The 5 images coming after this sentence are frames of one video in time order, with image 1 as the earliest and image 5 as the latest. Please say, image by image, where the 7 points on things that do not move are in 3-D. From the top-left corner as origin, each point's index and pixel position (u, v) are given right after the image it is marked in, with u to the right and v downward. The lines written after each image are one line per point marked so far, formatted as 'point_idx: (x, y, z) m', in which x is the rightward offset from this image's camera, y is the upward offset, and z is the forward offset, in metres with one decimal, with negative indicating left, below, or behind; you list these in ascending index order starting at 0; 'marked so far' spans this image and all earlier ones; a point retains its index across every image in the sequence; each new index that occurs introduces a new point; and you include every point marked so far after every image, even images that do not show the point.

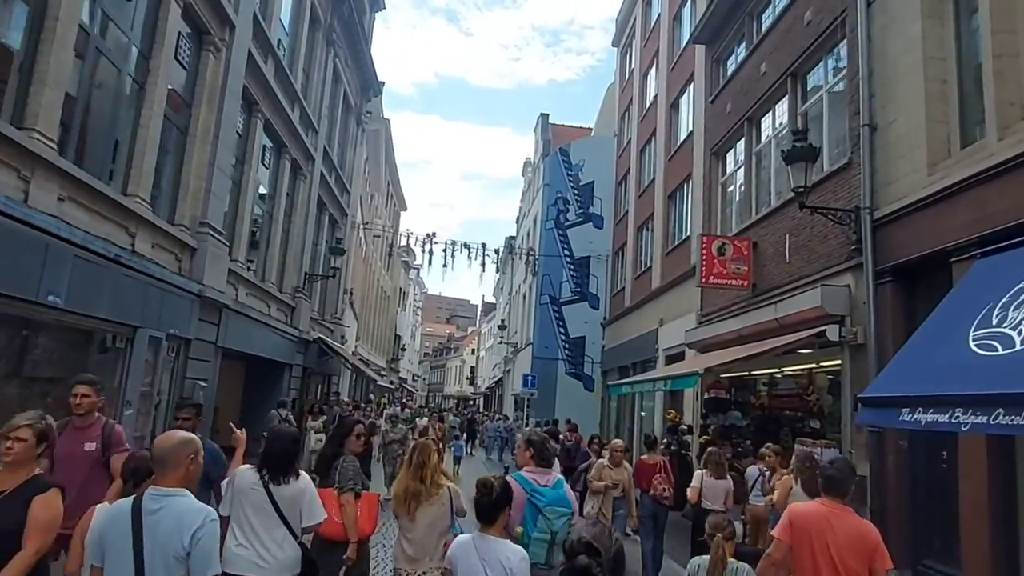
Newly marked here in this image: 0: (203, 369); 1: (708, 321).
0: (-6.6, -1.7, +12.1) m
1: (+5.3, -0.8, +14.9) m
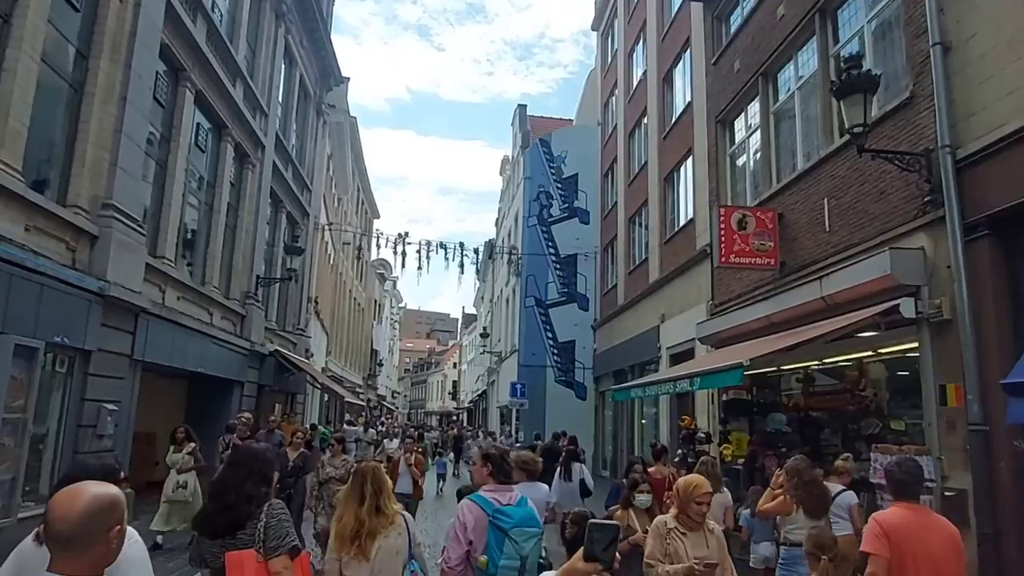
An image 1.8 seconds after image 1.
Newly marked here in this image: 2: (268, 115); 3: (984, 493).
0: (-6.8, -1.7, +9.7) m
1: (+4.9, -0.5, +12.9) m
2: (-7.6, +5.4, +17.6) m
3: (+5.3, -2.3, +6.3) m
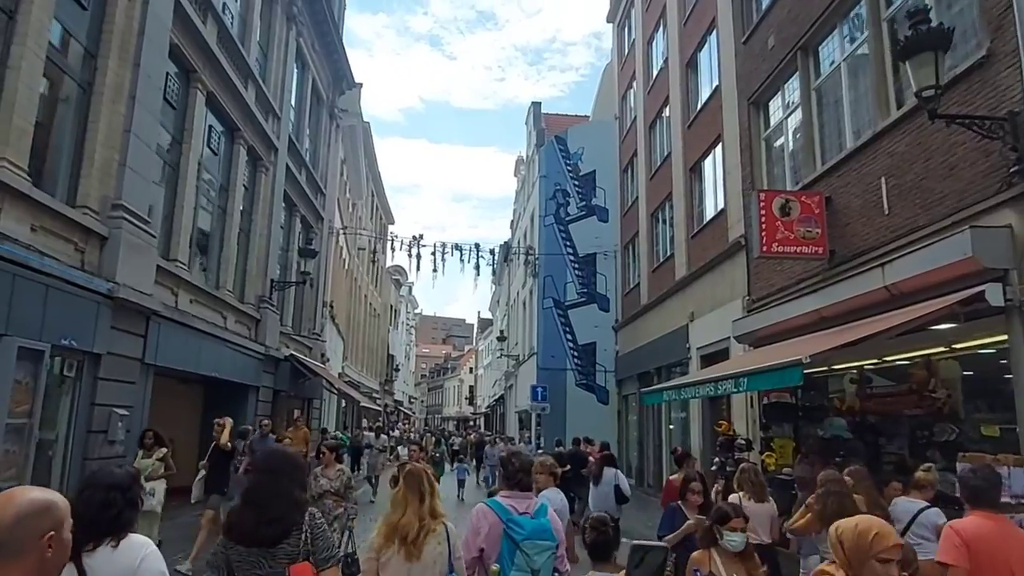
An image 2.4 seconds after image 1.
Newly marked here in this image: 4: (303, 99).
0: (-6.4, -1.7, +9.4) m
1: (+5.4, -0.4, +12.3) m
2: (-7.1, +5.3, +17.4) m
3: (+5.6, -2.1, +5.6) m
4: (-7.4, +6.6, +19.9) m
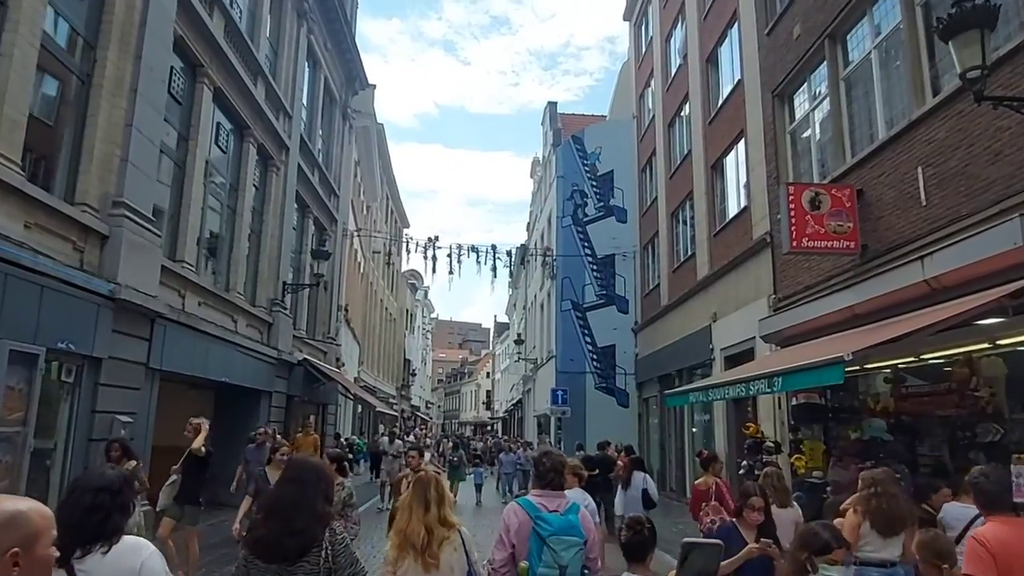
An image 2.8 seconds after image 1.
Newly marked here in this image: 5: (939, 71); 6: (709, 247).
0: (-6.1, -1.8, +9.0) m
1: (+5.7, -0.3, +11.6) m
2: (-6.6, +5.2, +17.1) m
3: (+5.8, -2.0, +4.9) m
4: (-6.8, +6.5, +19.6) m
5: (+6.5, +3.3, +8.5) m
6: (+5.7, +1.2, +16.4) m
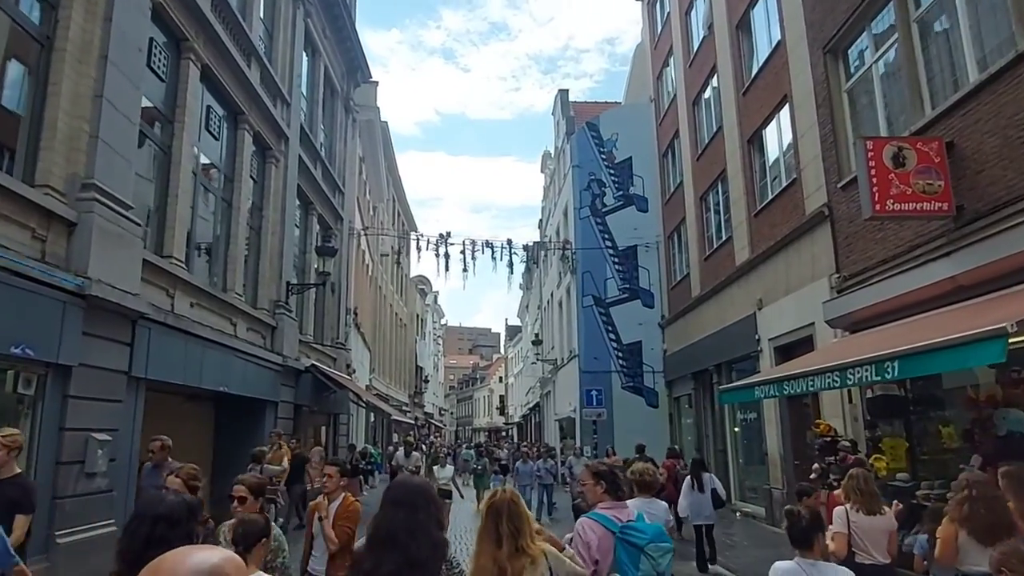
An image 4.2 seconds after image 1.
0: (-5.5, -1.7, +7.7) m
1: (+6.3, +0.1, +10.2) m
2: (-6.2, +5.2, +15.8) m
3: (+6.3, -1.5, +3.5) m
4: (-6.4, +6.5, +18.3) m
5: (+6.9, +3.8, +7.1) m
6: (+6.2, +1.6, +14.9) m
